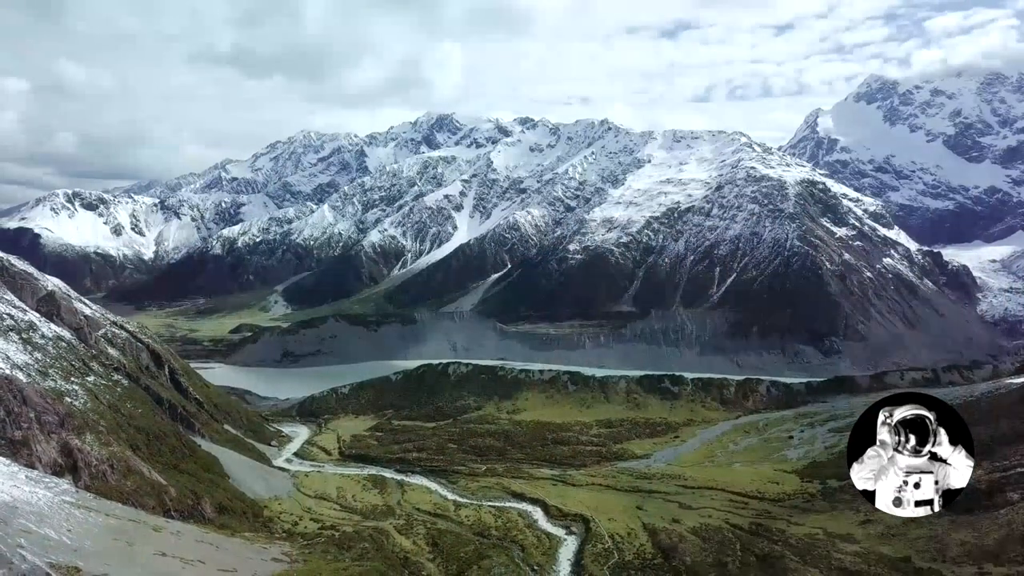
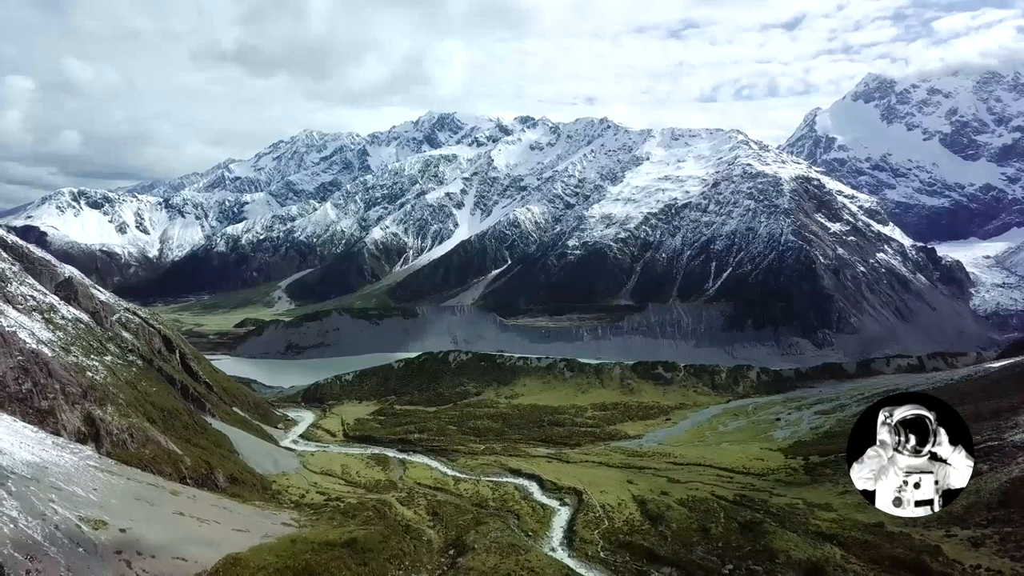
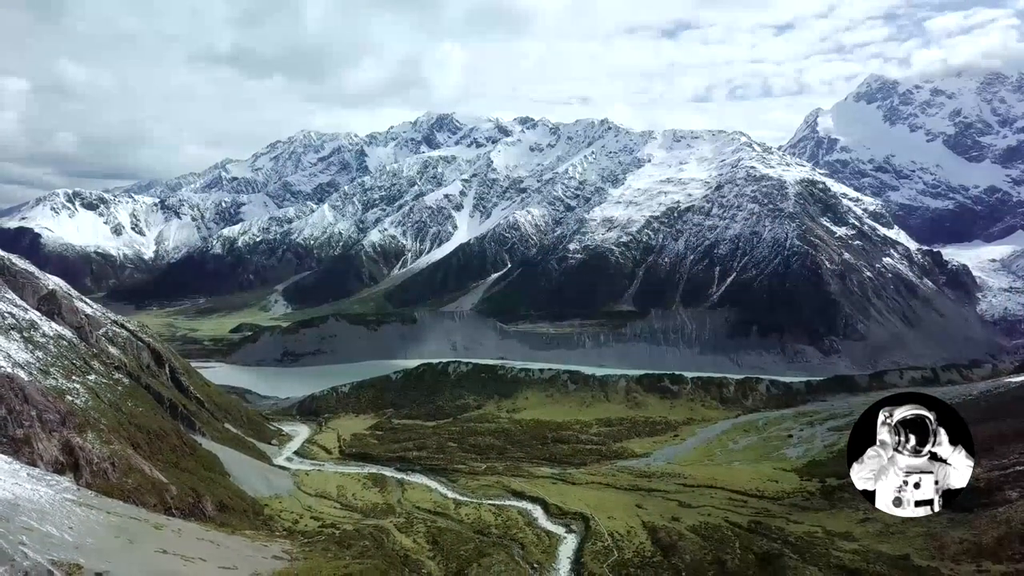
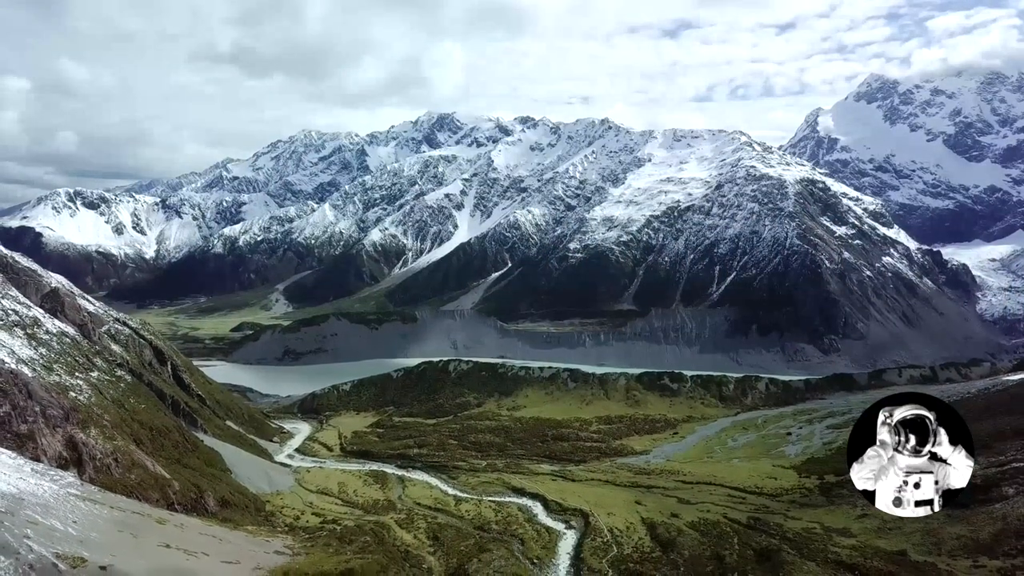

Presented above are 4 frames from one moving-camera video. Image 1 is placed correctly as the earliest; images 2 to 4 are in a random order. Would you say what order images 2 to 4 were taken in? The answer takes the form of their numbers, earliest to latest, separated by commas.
3, 4, 2
